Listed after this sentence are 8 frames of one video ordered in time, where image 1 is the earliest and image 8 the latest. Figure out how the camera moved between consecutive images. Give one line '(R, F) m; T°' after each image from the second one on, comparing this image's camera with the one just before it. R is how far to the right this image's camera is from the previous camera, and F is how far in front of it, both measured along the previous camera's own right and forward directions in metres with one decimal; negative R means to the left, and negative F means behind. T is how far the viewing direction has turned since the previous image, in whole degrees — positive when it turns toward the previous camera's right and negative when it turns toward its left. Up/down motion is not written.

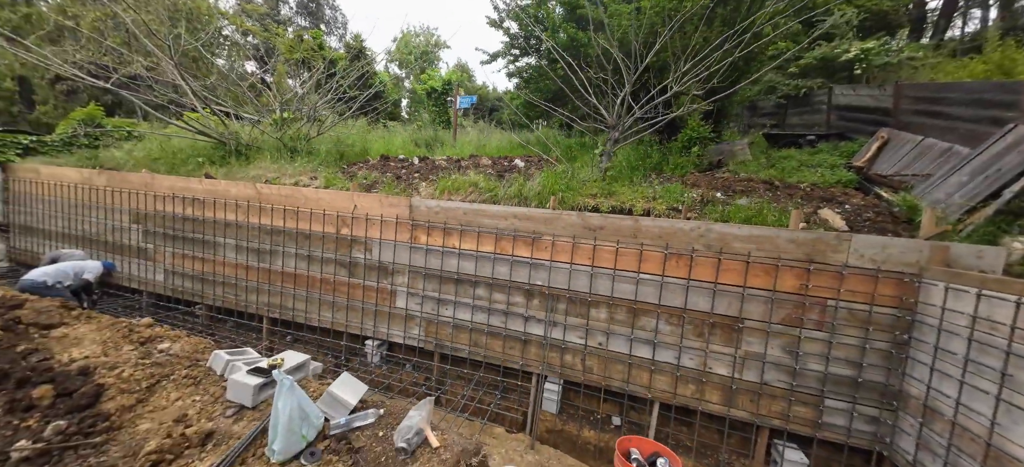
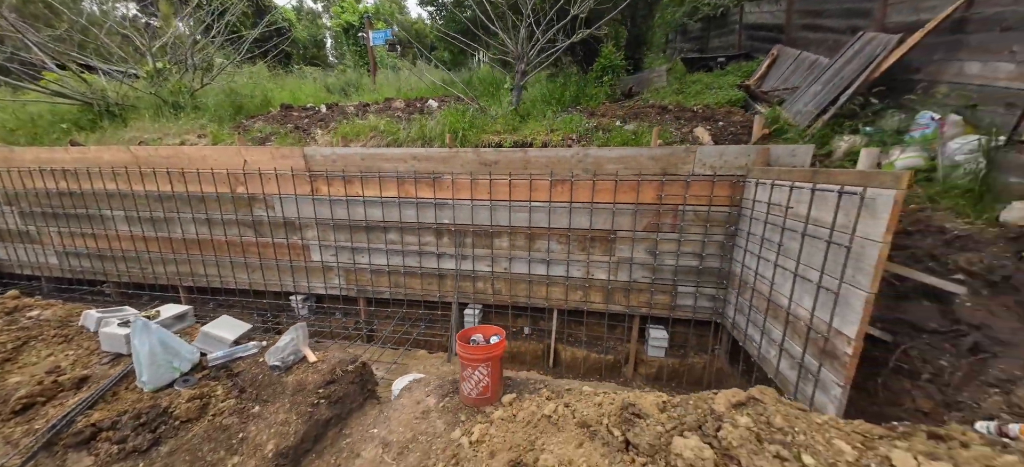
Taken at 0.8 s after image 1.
(+0.6, -0.2) m; +6°
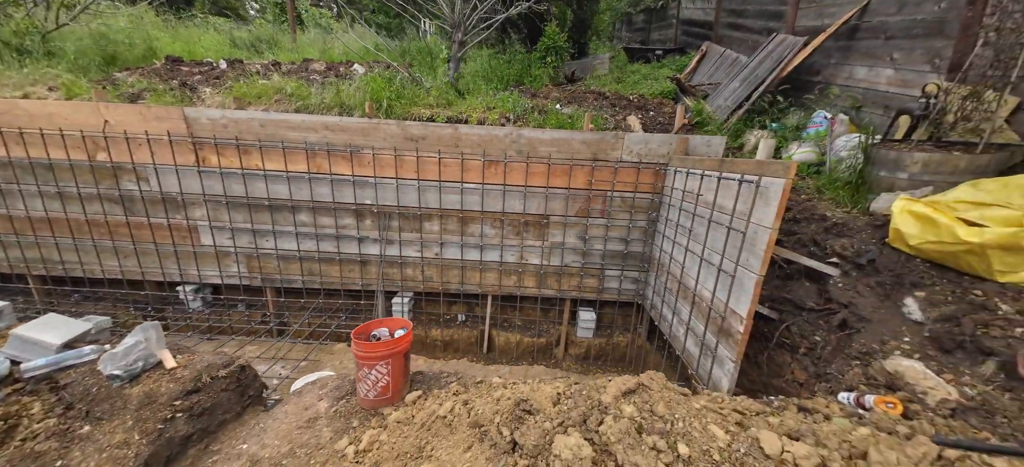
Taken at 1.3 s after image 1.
(+0.2, +0.1) m; +9°
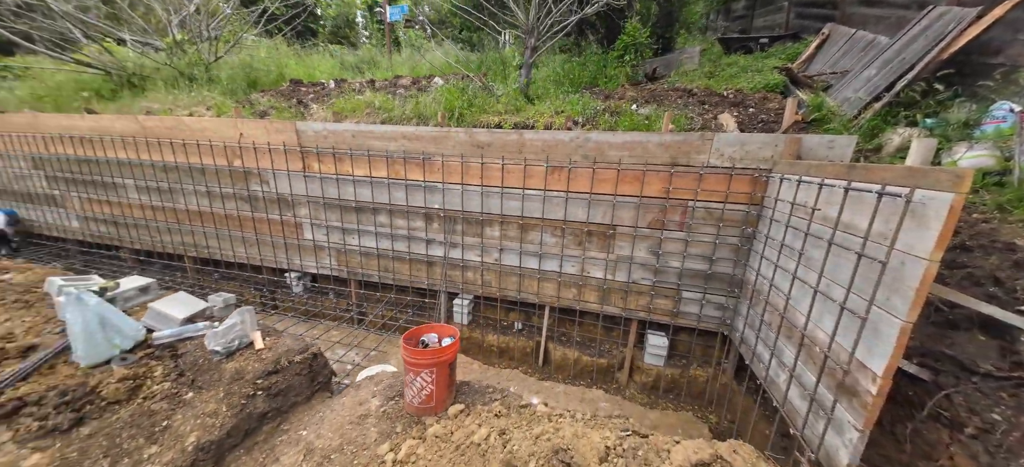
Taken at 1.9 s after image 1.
(+0.1, +0.1) m; -13°
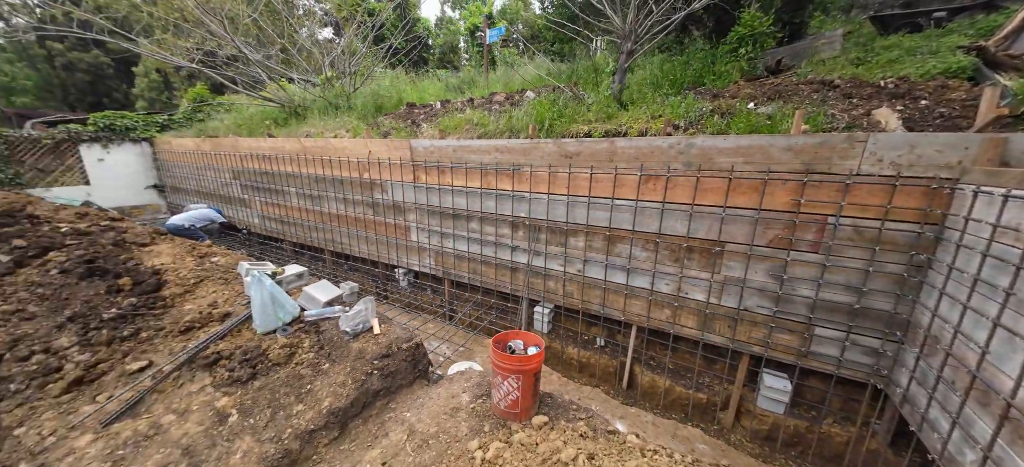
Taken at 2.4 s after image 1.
(0.0, 0.0) m; -15°
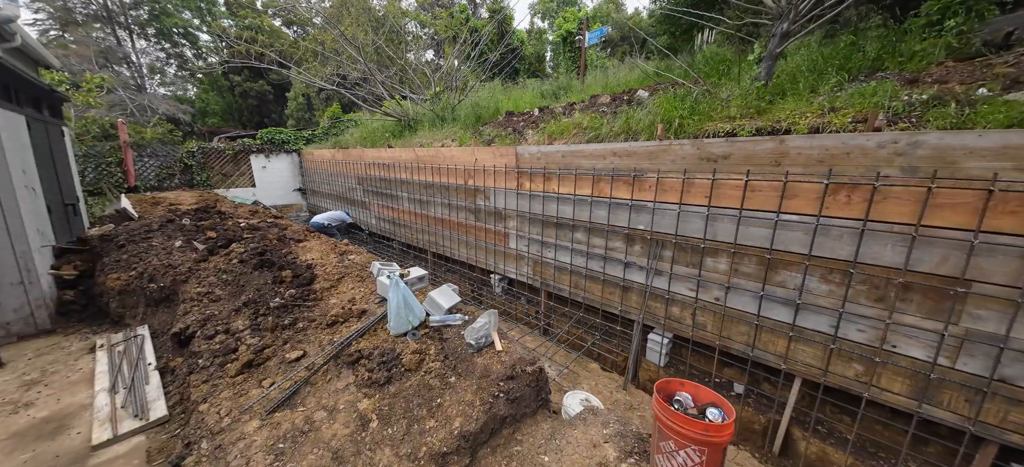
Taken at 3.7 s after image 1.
(-0.3, +0.2) m; -13°
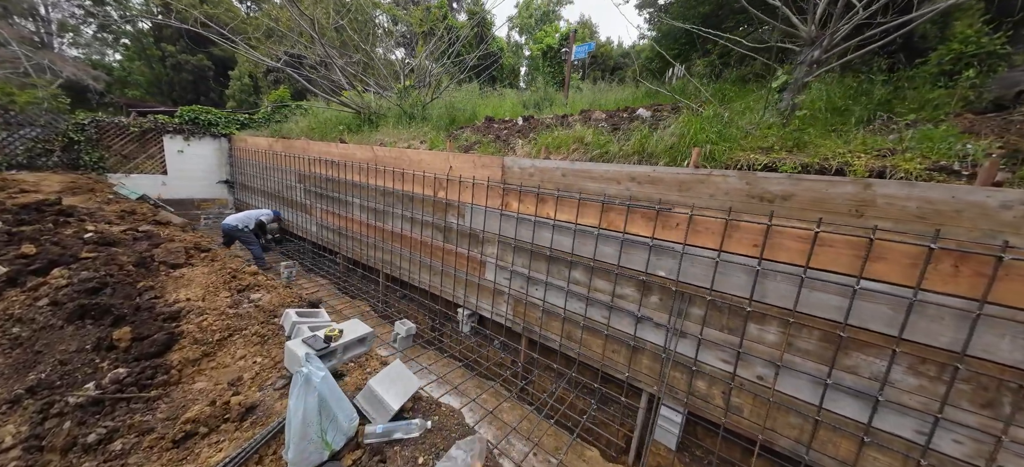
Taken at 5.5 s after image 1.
(-0.2, +0.7) m; +7°
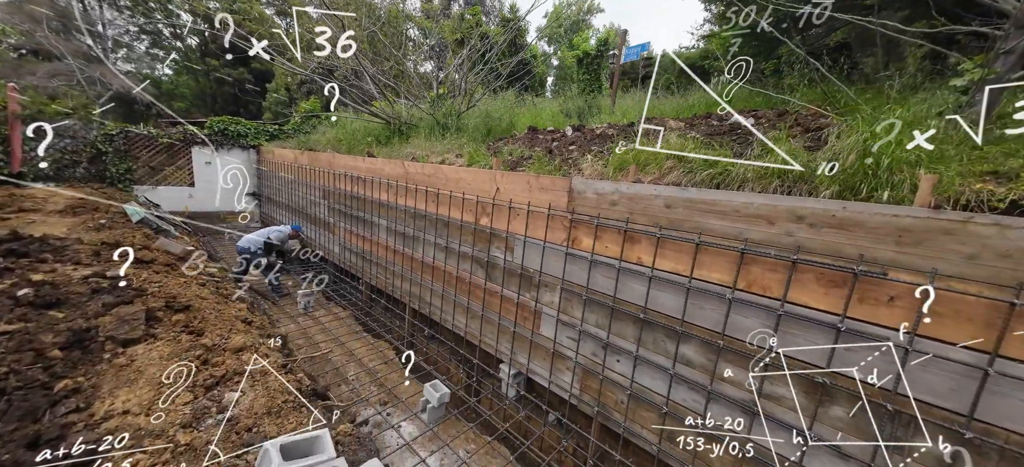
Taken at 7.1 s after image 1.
(-0.3, +0.6) m; -4°
